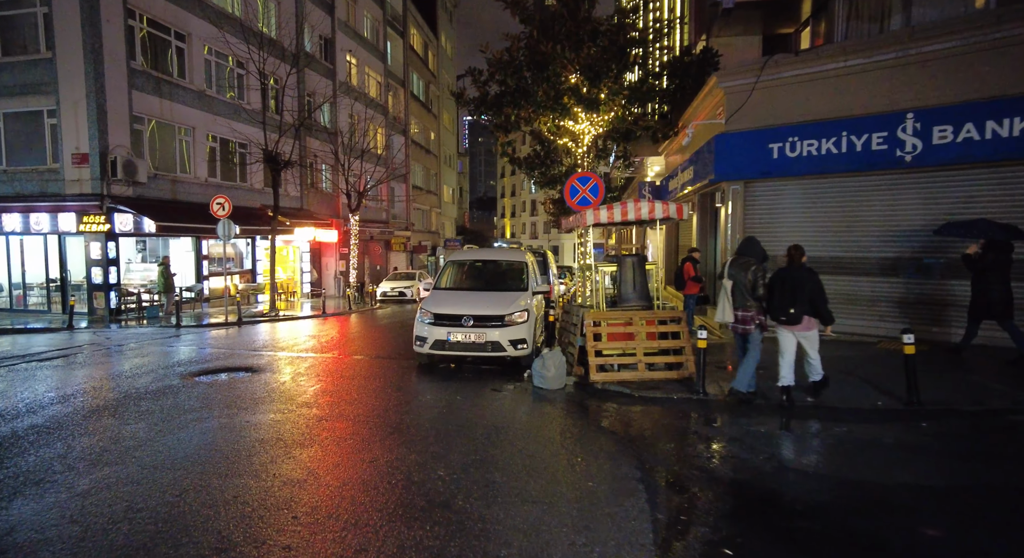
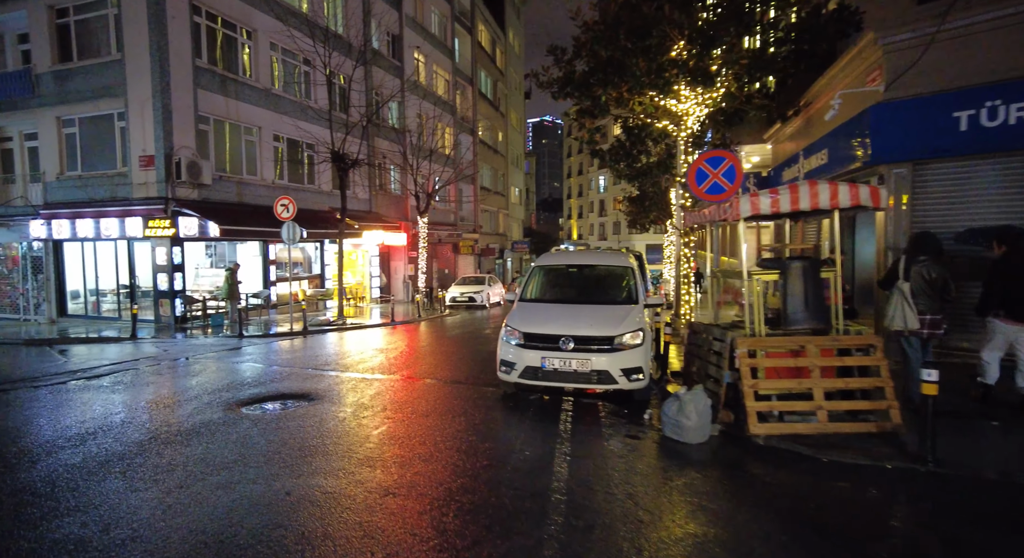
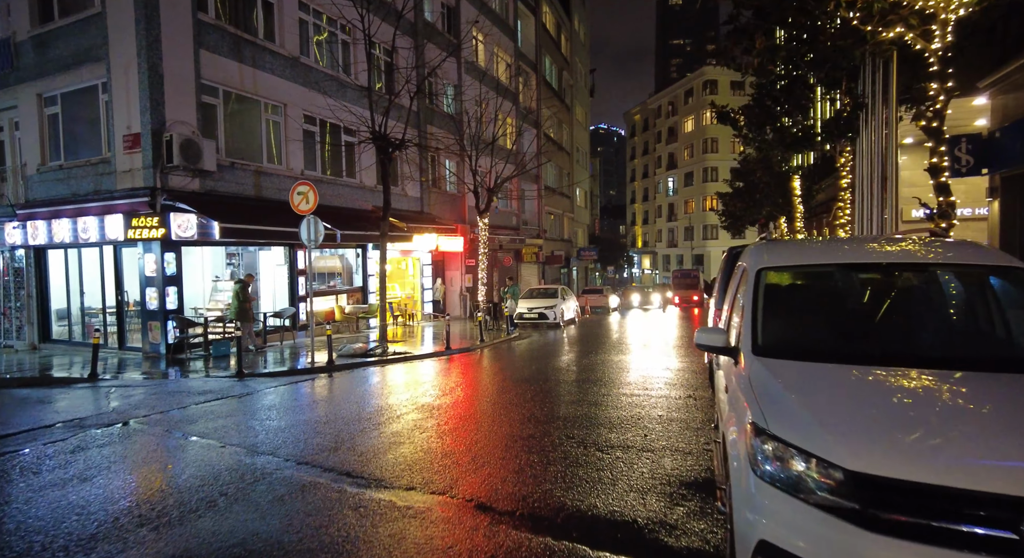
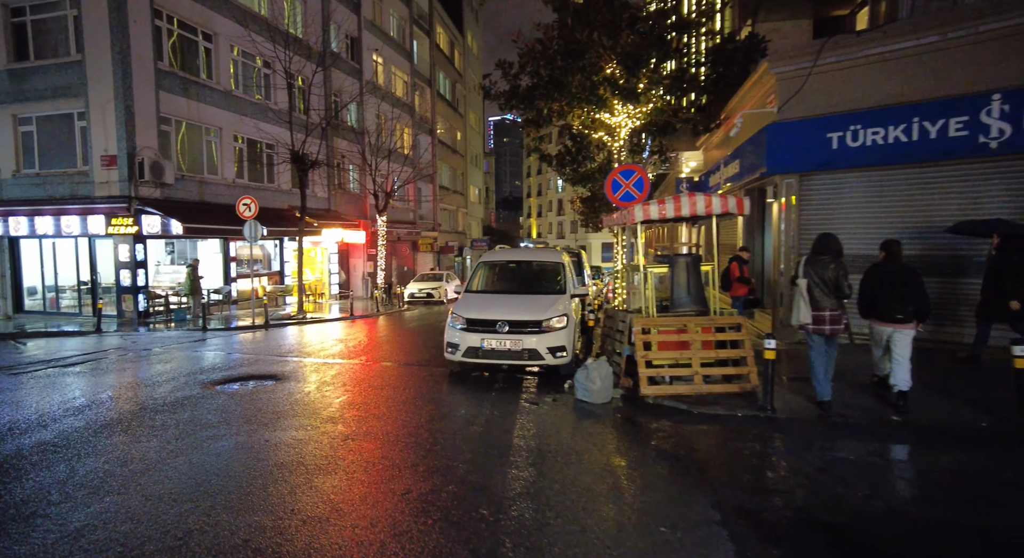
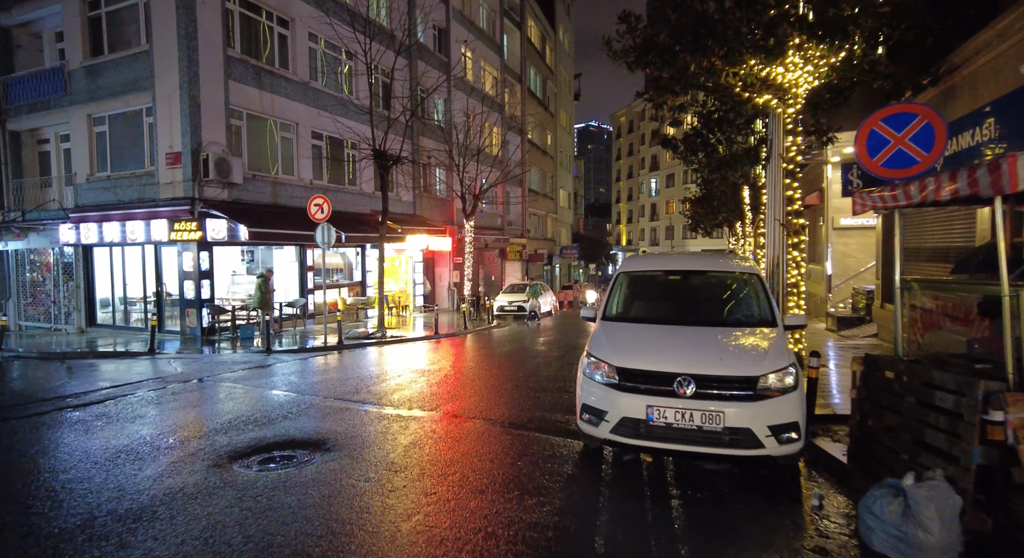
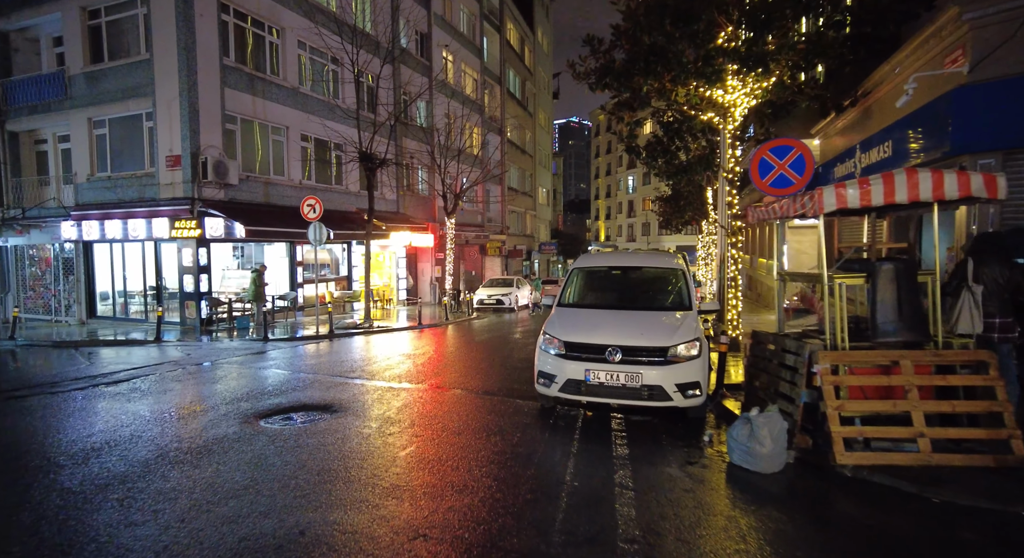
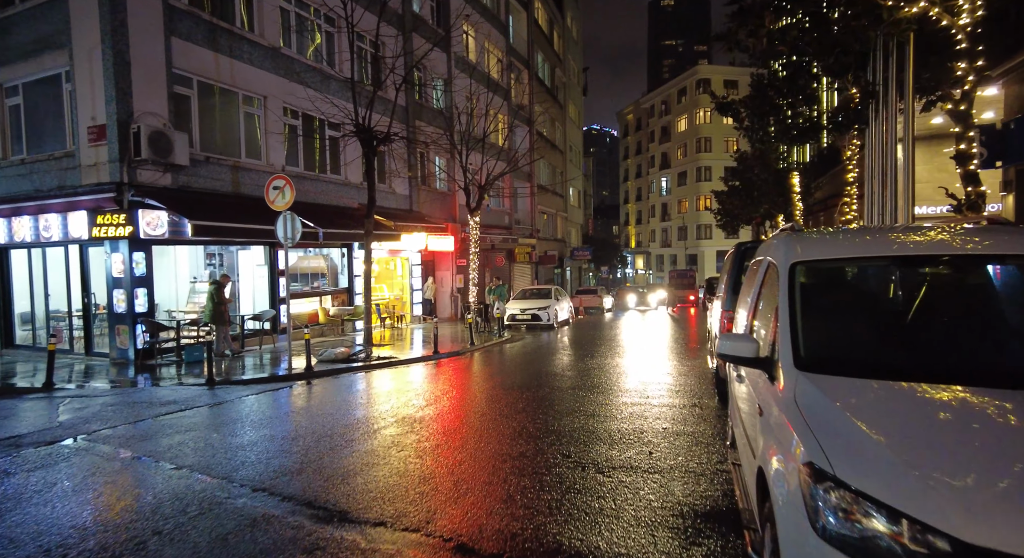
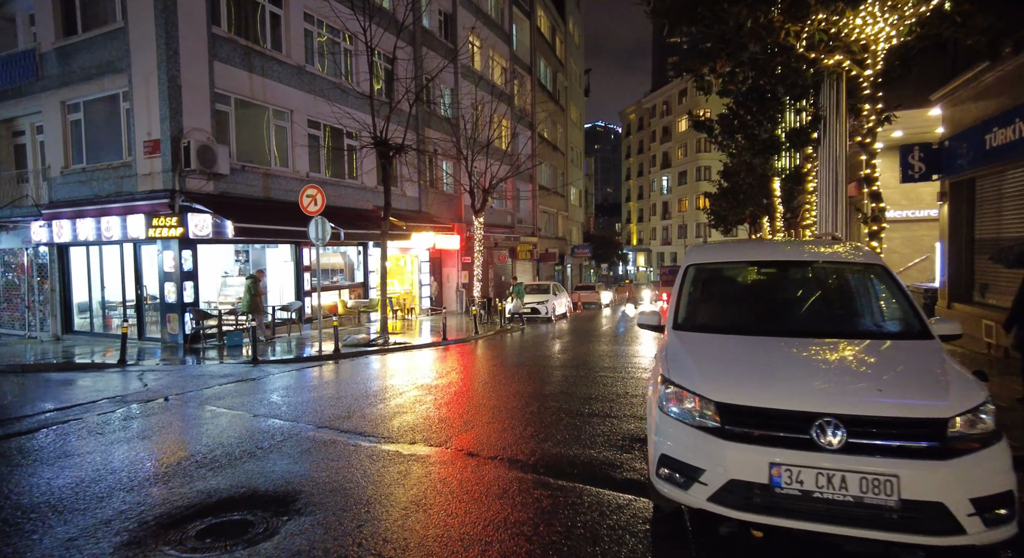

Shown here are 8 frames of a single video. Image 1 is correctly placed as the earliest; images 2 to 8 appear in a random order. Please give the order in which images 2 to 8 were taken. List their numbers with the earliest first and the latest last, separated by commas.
4, 2, 6, 5, 8, 3, 7
